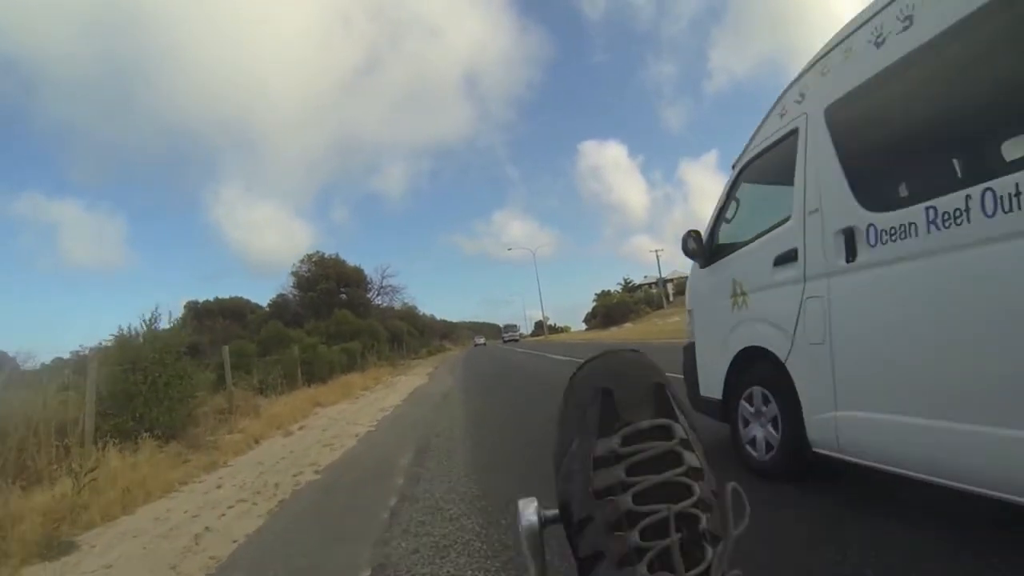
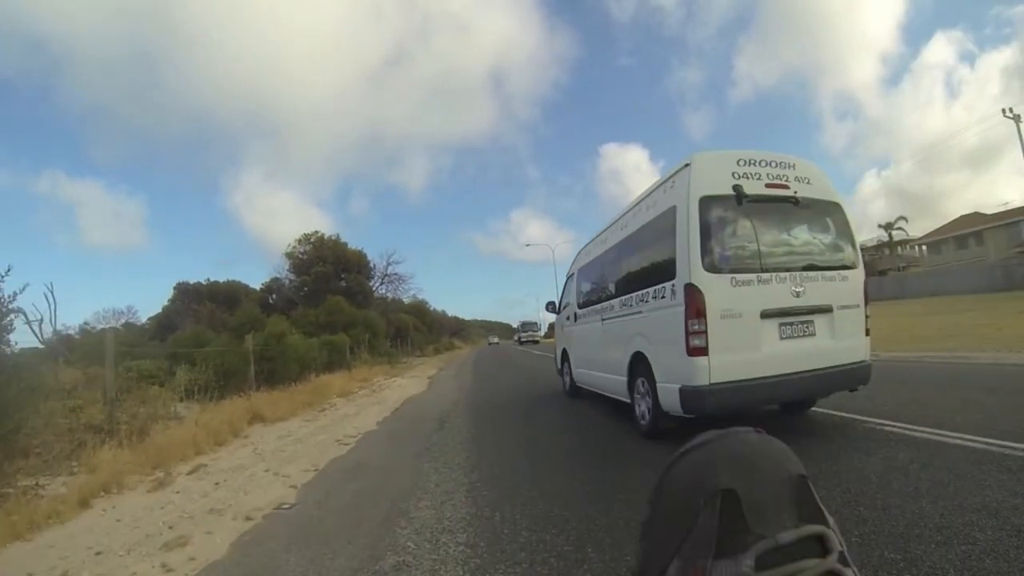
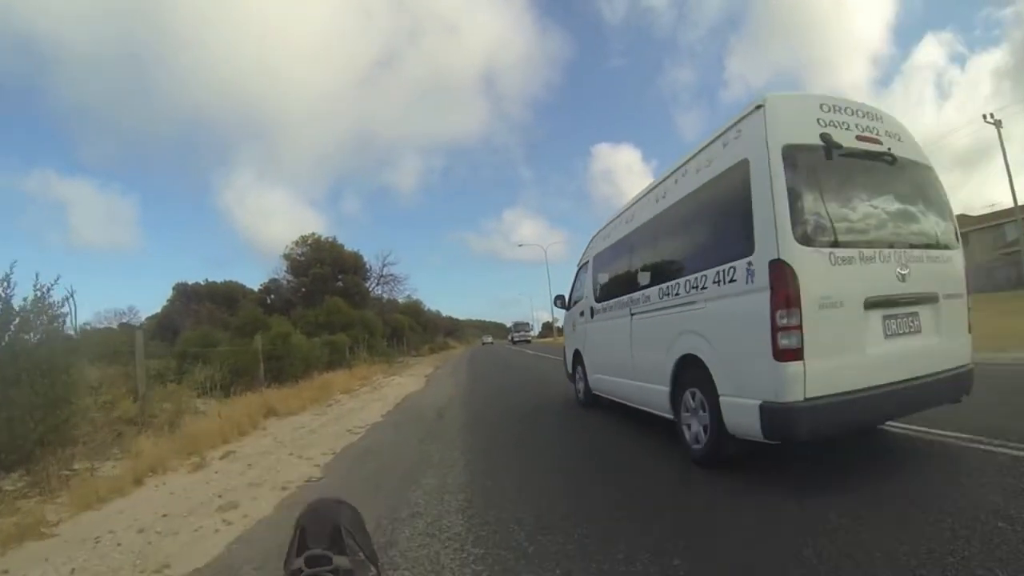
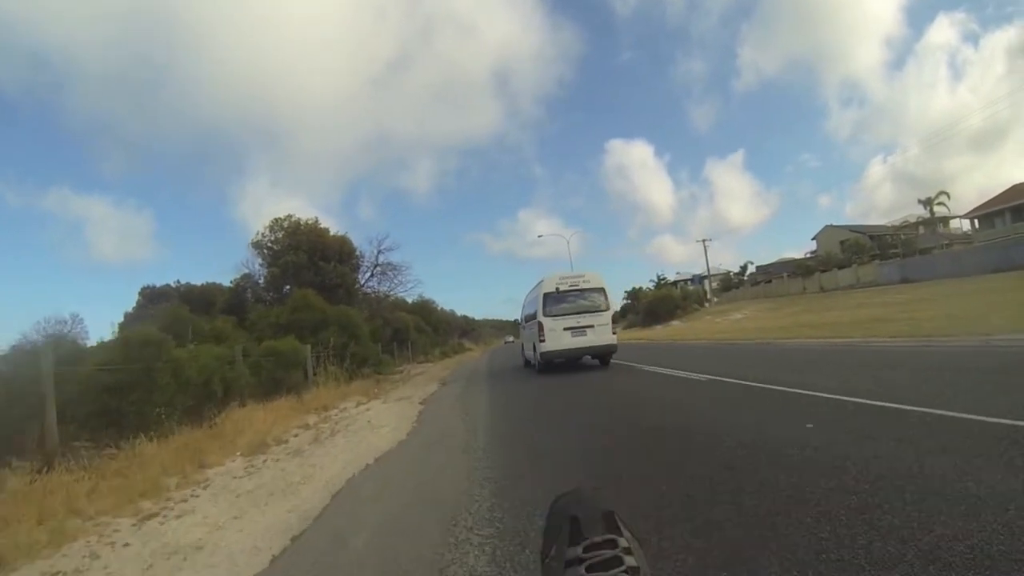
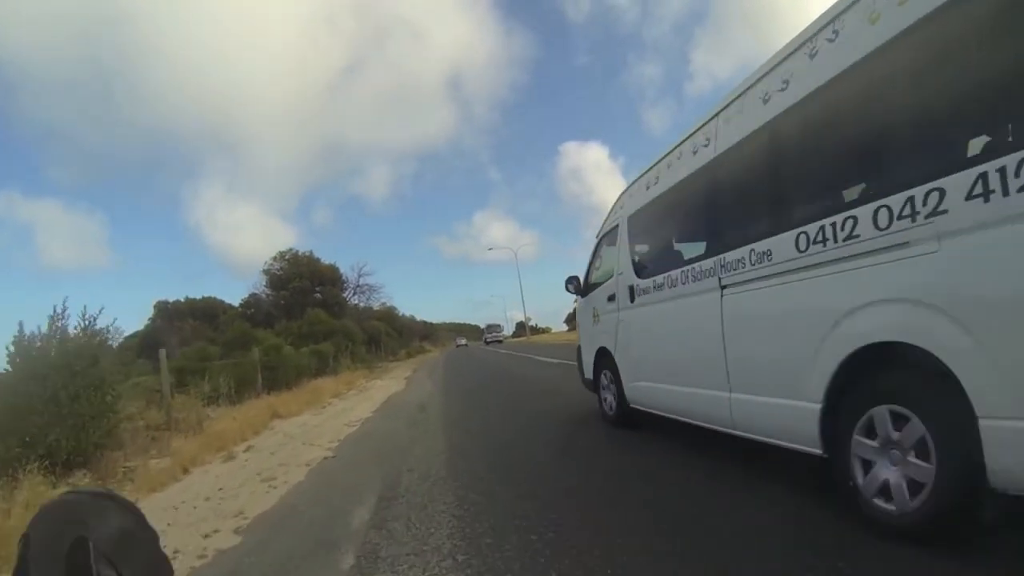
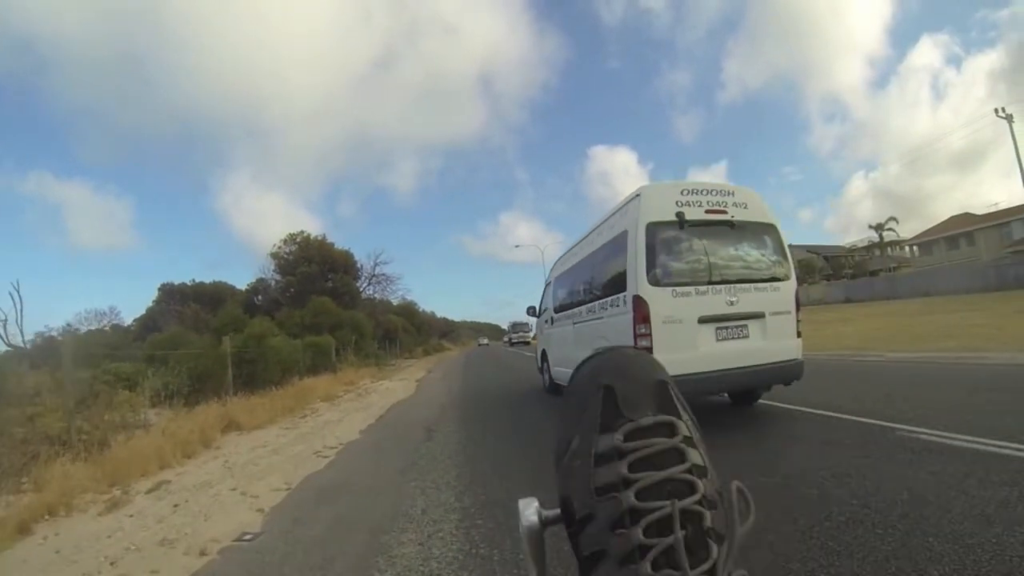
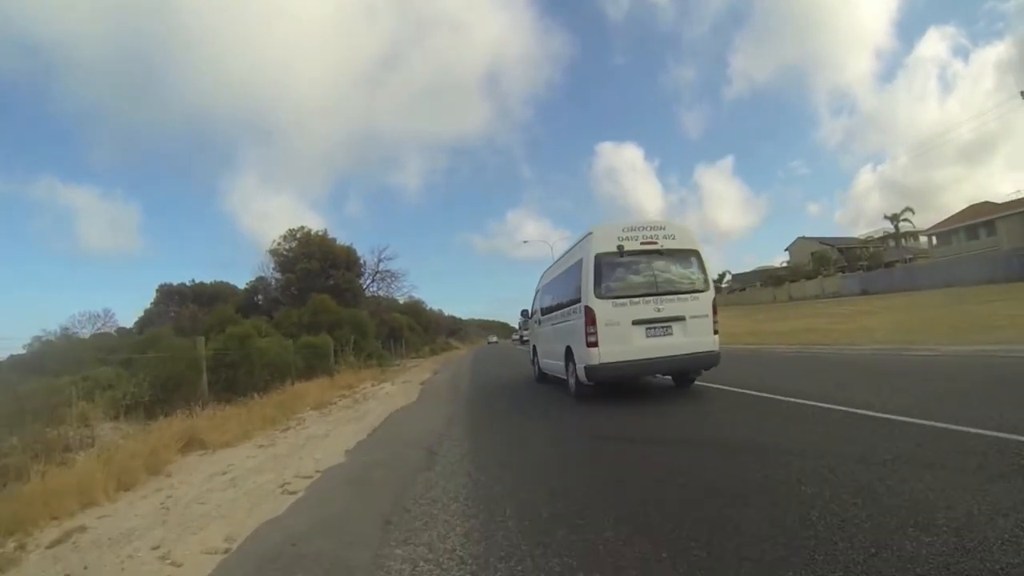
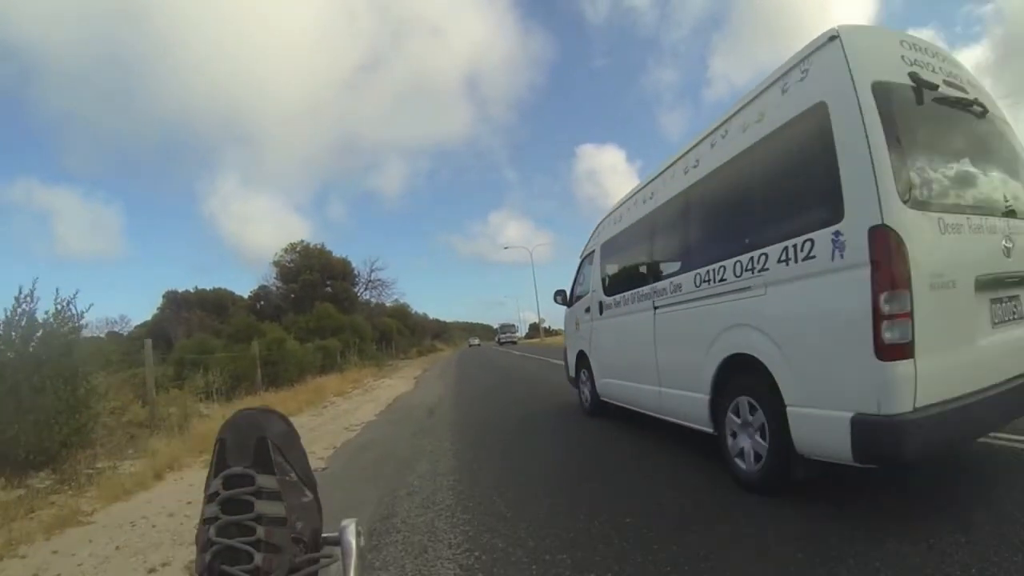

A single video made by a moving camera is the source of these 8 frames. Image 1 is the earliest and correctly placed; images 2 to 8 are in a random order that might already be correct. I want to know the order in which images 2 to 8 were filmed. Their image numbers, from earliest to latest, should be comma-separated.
5, 8, 3, 2, 6, 7, 4
